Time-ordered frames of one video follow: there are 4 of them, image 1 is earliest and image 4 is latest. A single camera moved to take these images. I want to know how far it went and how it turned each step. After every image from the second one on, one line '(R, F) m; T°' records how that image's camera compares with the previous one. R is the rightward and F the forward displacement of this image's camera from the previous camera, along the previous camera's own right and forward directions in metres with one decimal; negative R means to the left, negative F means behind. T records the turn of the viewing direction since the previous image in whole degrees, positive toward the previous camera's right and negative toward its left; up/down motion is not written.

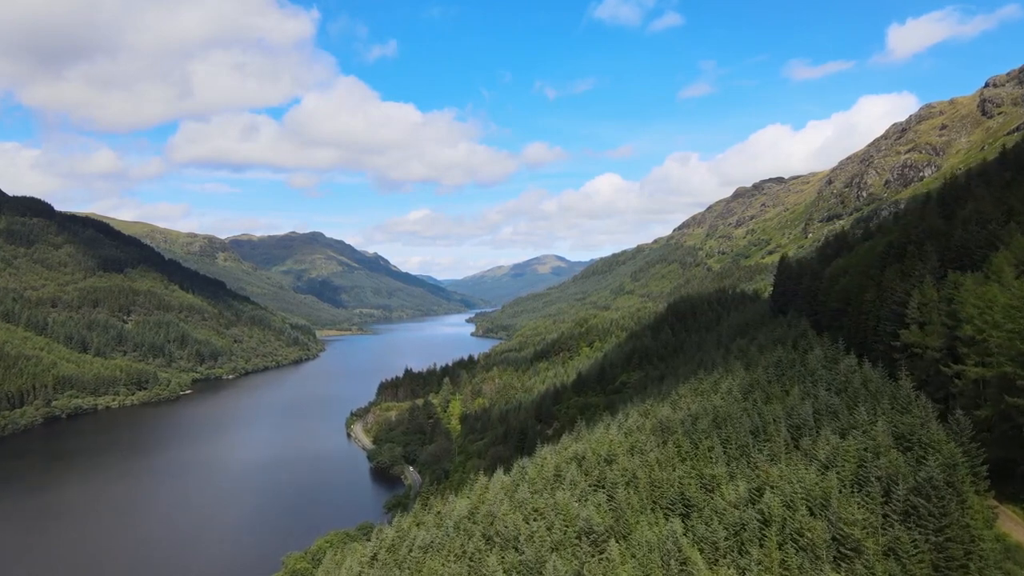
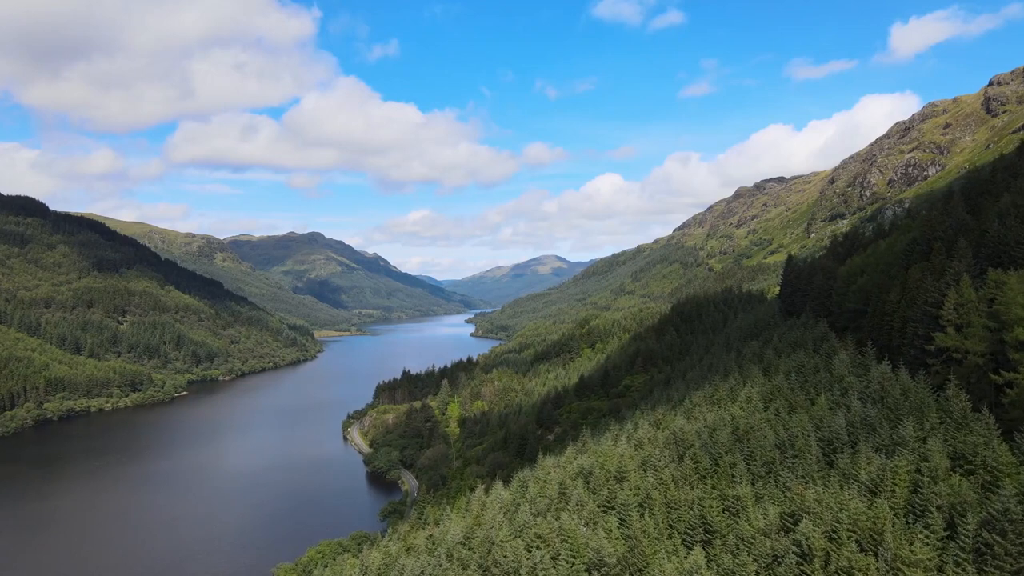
(0.0, +2.8) m; 0°
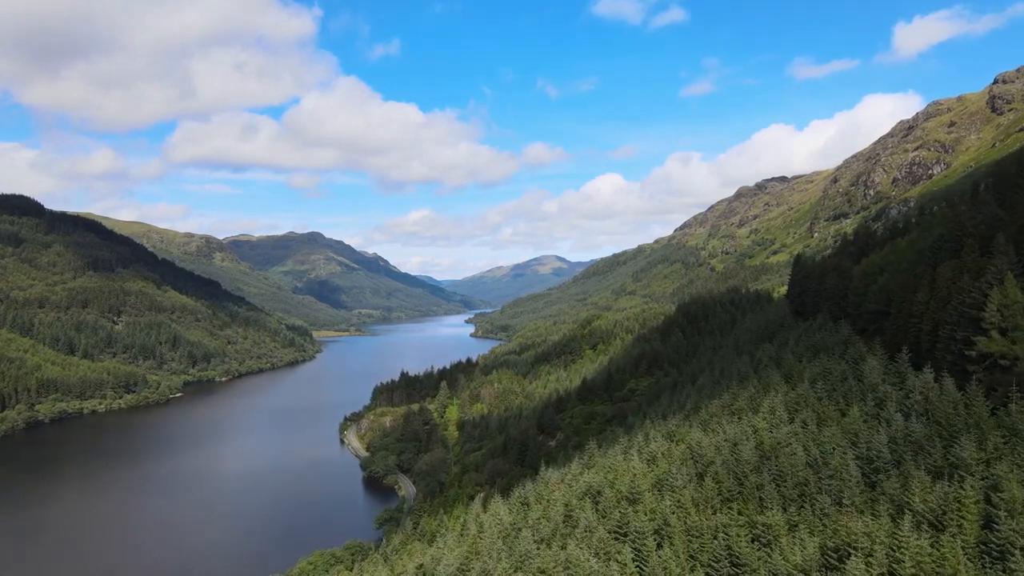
(0.0, +2.8) m; 0°
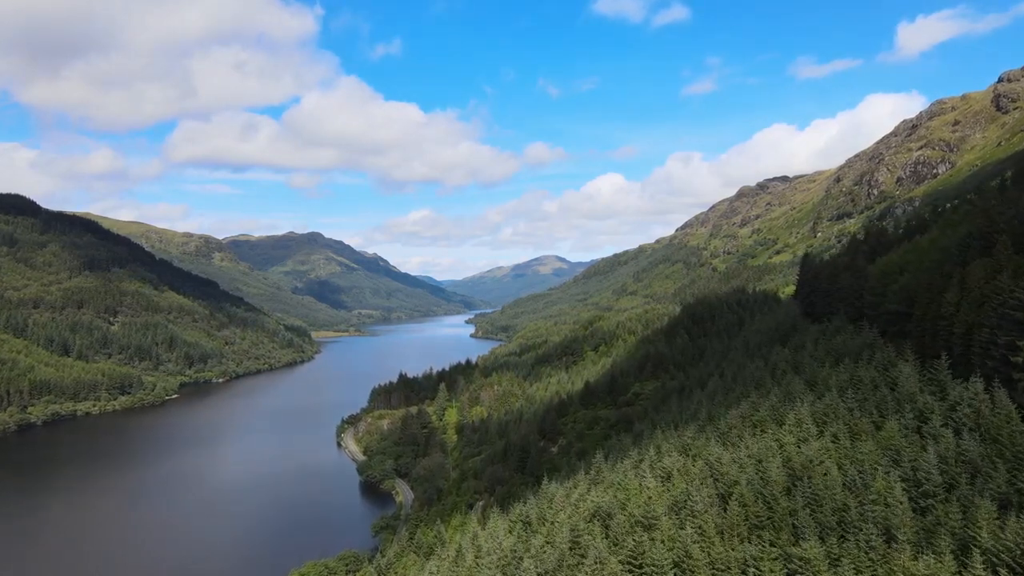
(0.0, +2.6) m; 0°
